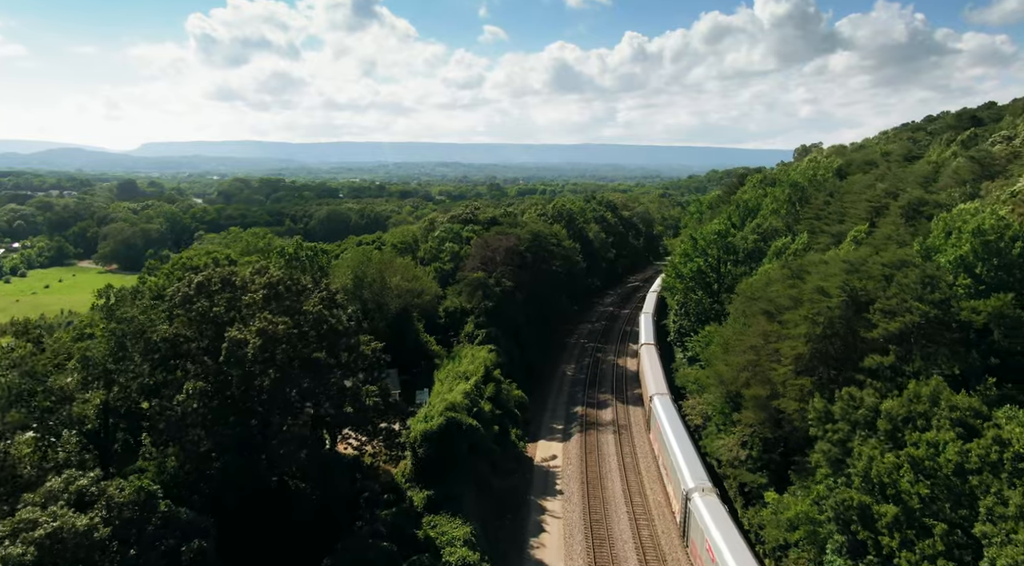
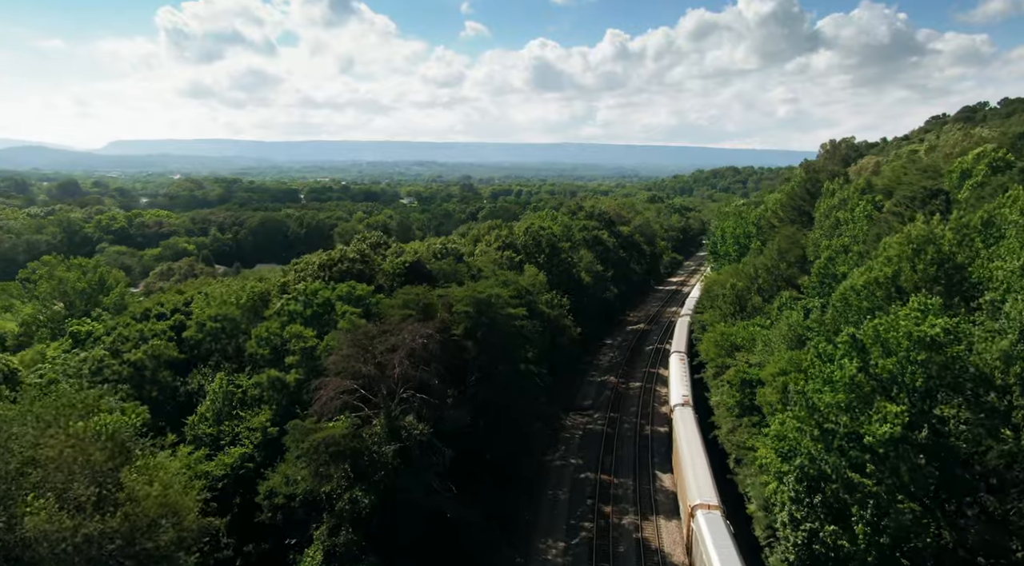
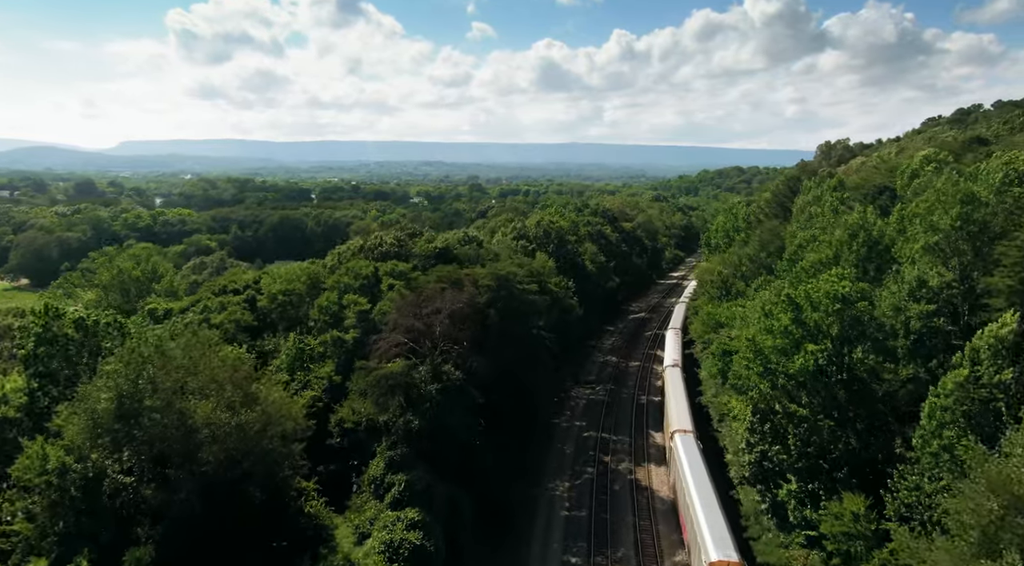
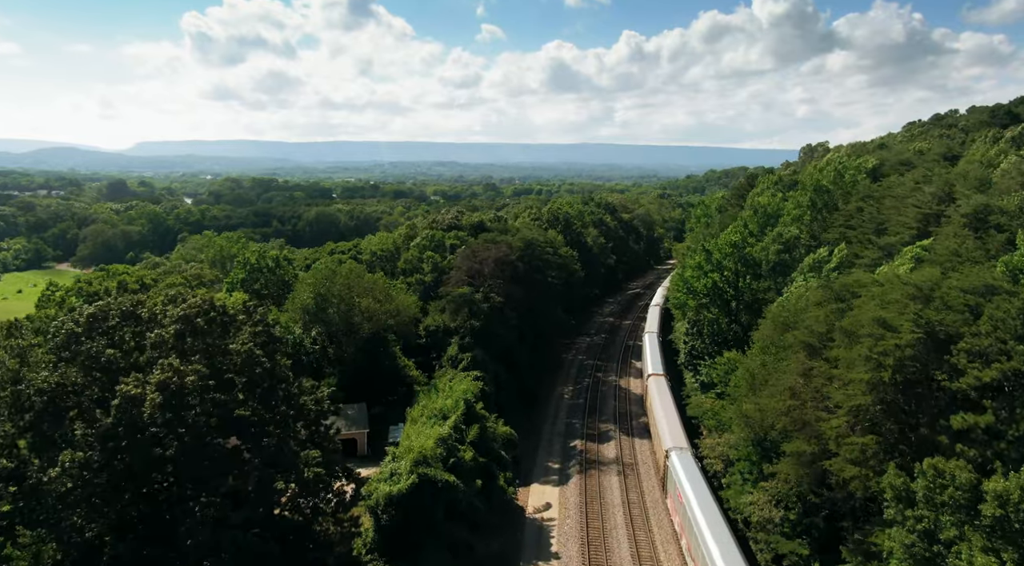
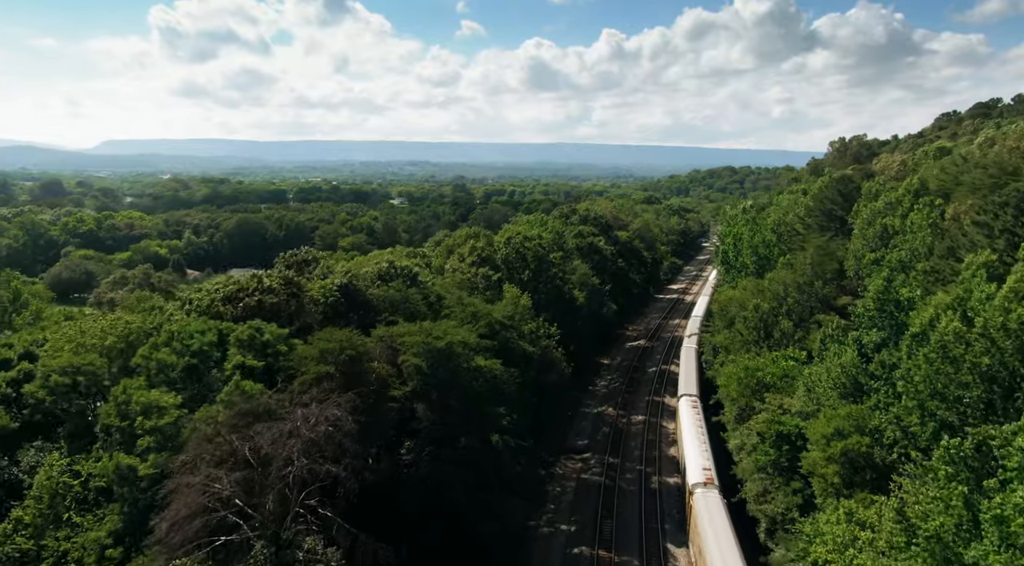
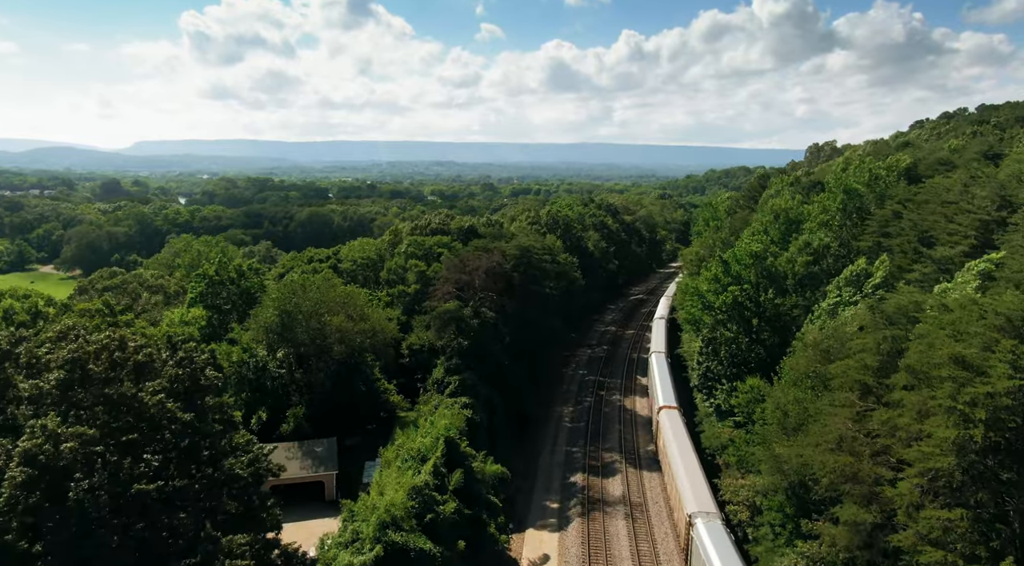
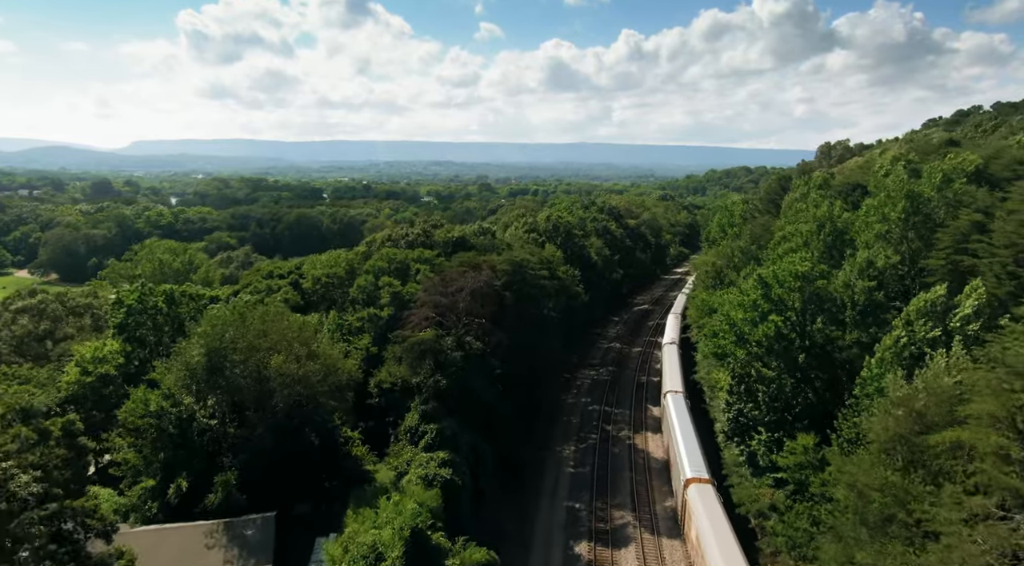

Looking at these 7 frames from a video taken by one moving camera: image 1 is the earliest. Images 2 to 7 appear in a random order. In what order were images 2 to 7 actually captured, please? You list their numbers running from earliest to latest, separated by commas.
4, 6, 7, 3, 2, 5
